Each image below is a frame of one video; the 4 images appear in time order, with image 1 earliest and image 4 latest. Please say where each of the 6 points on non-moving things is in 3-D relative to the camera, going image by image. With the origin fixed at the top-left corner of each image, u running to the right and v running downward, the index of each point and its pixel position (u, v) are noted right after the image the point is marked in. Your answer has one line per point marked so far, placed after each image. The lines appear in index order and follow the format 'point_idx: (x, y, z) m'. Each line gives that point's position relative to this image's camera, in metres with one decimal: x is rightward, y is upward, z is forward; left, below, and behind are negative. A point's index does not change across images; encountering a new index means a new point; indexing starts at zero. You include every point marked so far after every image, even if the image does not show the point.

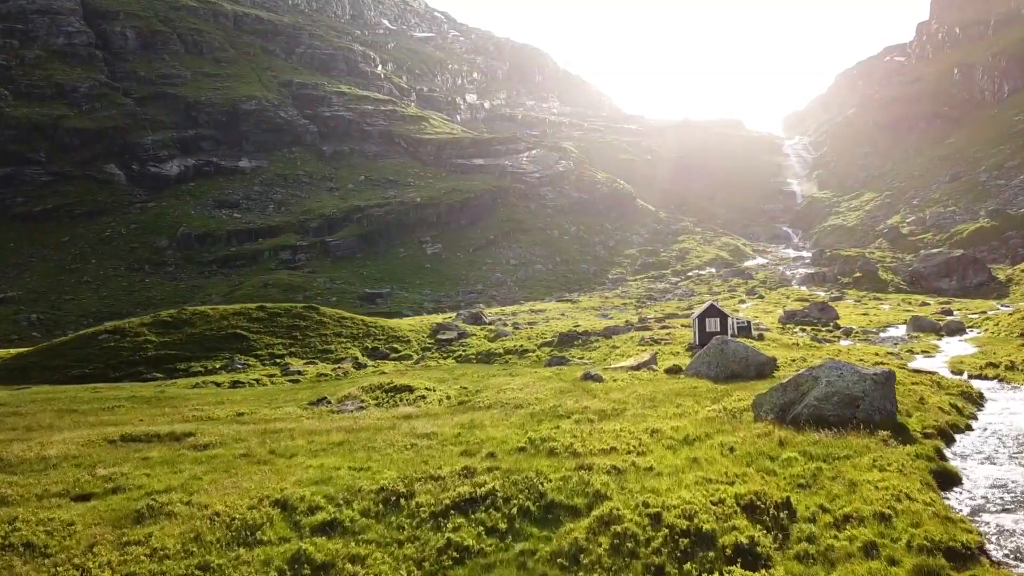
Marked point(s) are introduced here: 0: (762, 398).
0: (+6.5, -2.9, +19.6) m
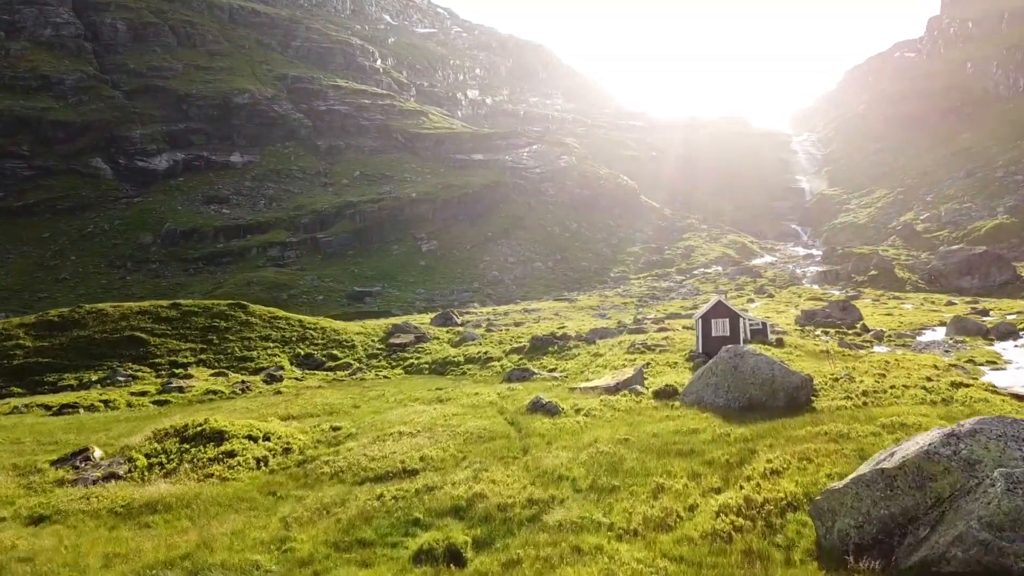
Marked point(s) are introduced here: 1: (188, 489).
0: (+3.8, -2.5, +9.0) m
1: (-5.6, -3.4, +13.2) m
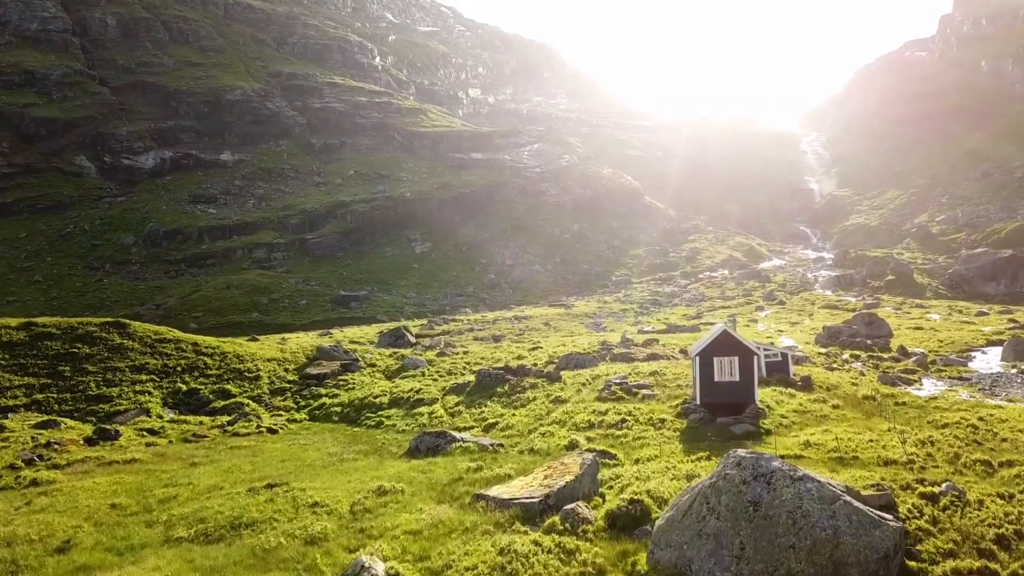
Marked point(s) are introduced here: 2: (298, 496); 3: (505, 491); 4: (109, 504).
0: (+0.7, -3.3, -2.3) m
1: (-8.7, -4.2, +2.0) m
2: (-4.9, -4.9, +17.8) m
3: (-0.2, -4.6, +17.0) m
4: (-9.4, -5.0, +17.4) m
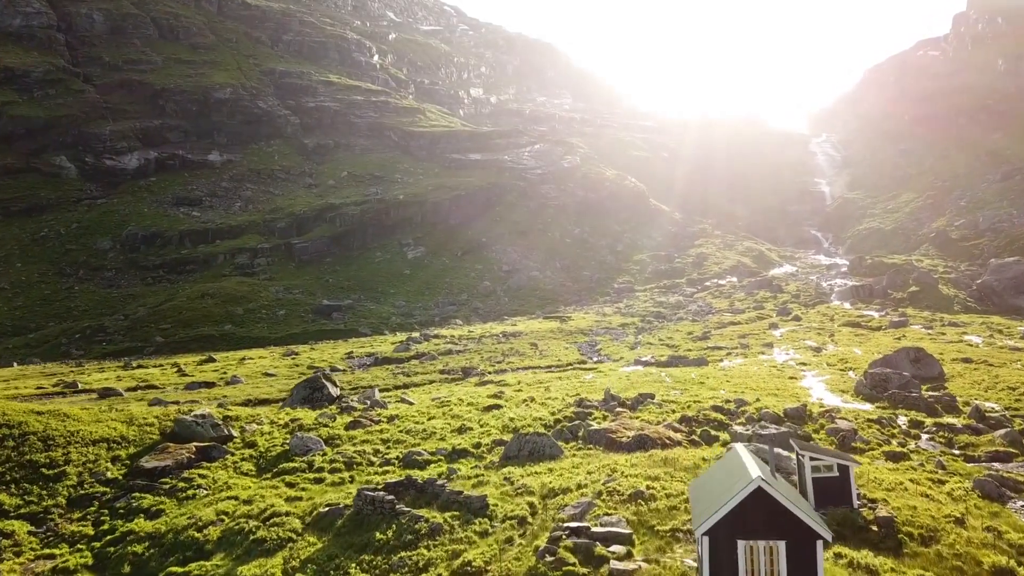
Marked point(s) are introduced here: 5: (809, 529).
0: (-2.6, -5.4, -15.3) m
1: (-12.0, -6.3, -11.0) m
2: (-8.0, -7.0, +4.9) m
3: (-3.3, -6.7, +4.1) m
4: (-12.5, -7.1, +4.5) m
5: (+5.7, -4.4, +14.6) m
